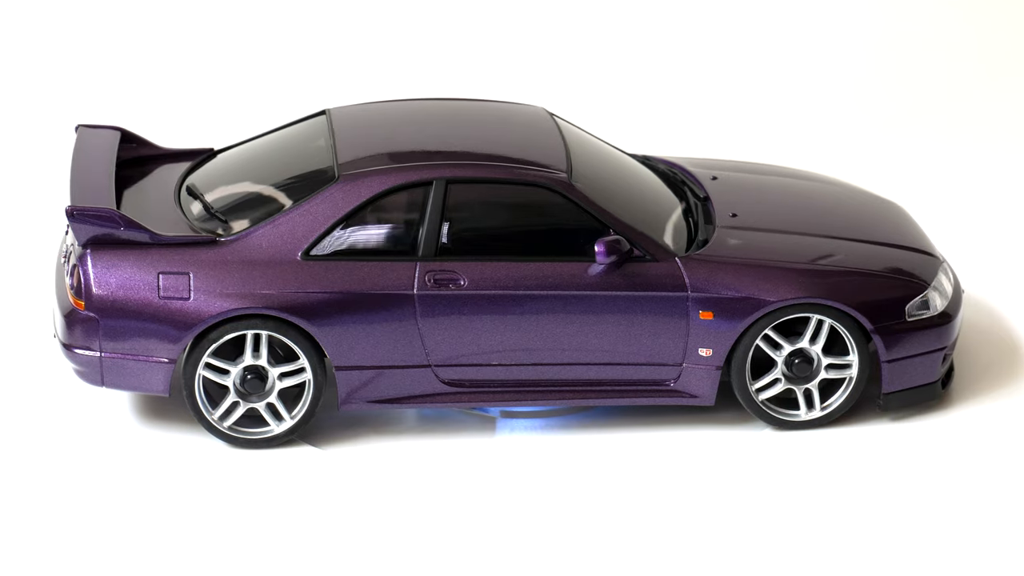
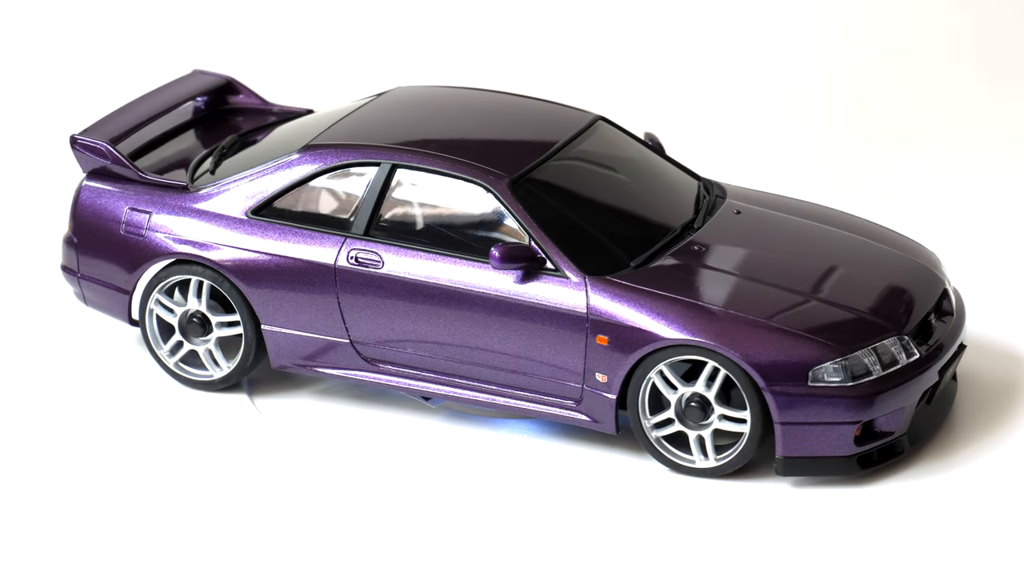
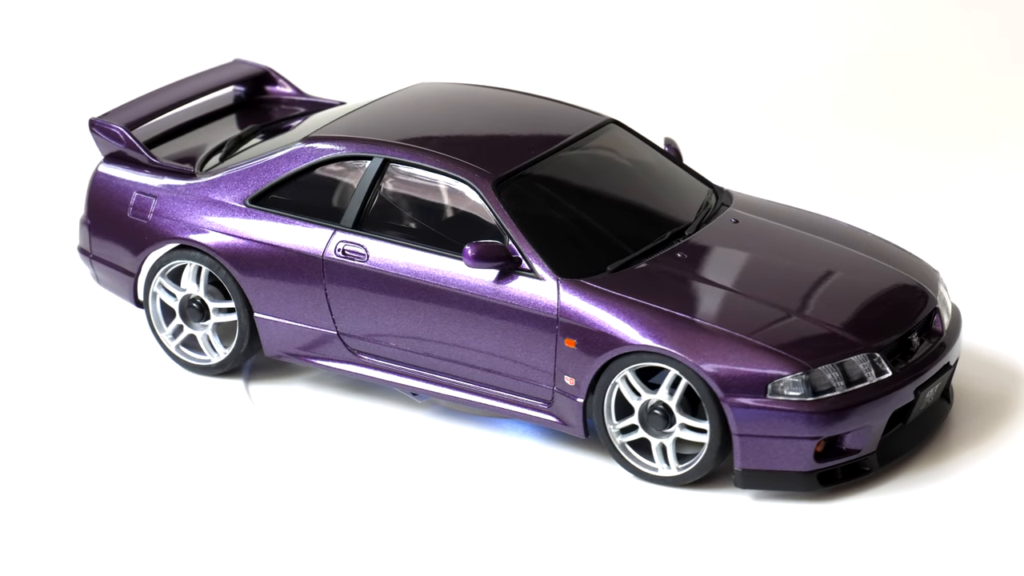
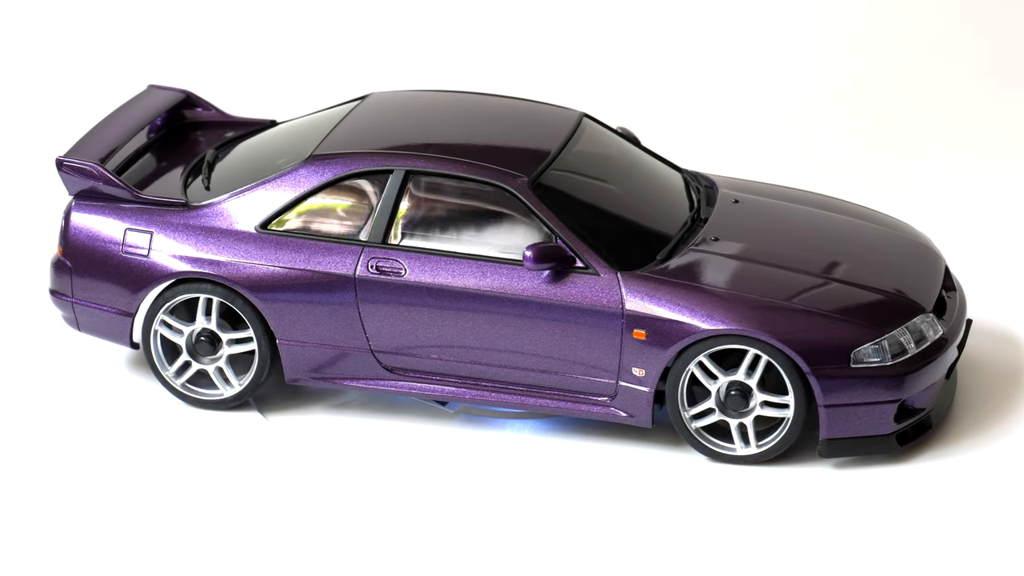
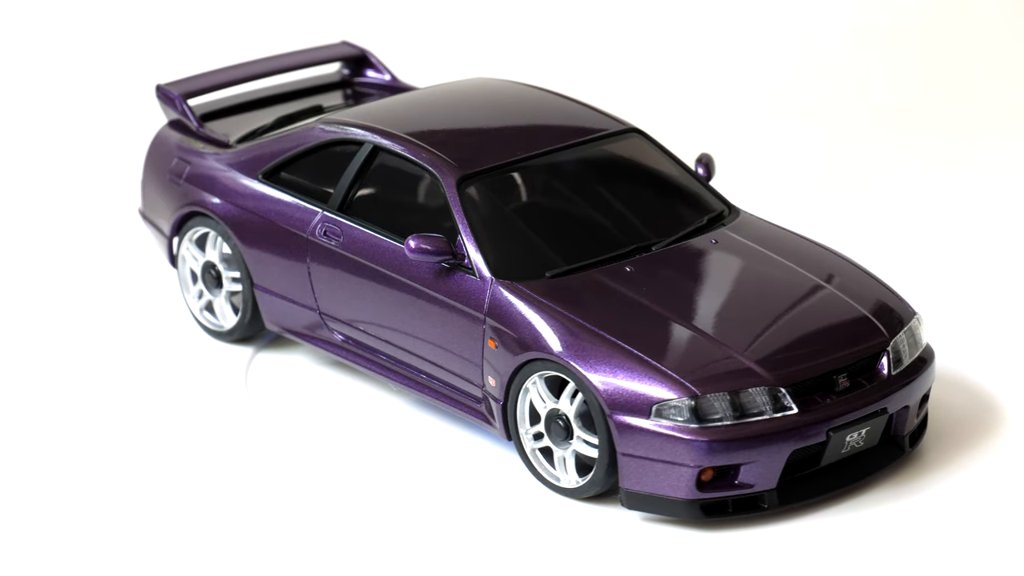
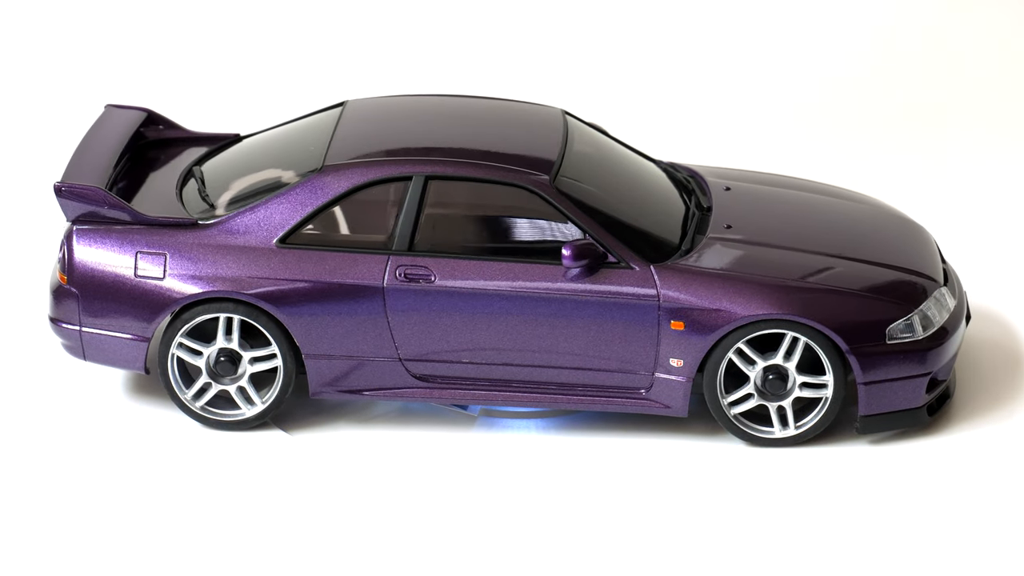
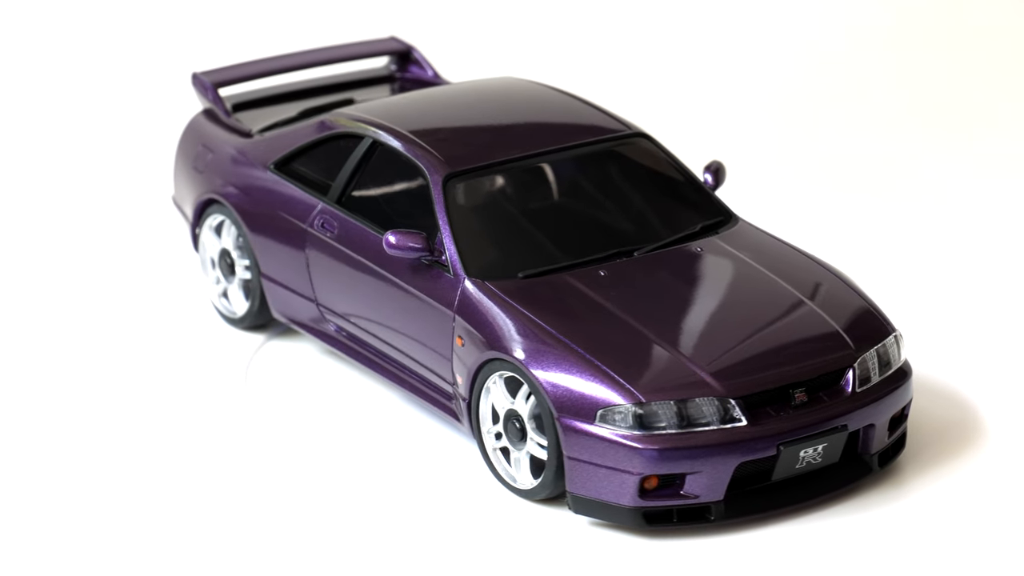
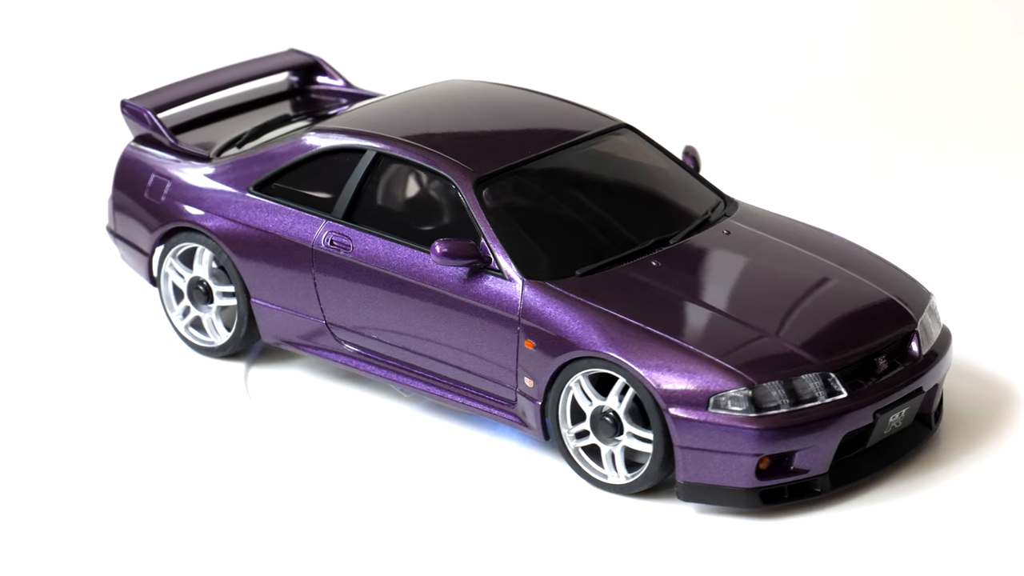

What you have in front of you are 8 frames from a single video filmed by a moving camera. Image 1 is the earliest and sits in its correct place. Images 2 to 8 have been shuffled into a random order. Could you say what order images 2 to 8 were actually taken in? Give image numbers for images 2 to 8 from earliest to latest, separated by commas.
6, 4, 2, 3, 8, 5, 7
